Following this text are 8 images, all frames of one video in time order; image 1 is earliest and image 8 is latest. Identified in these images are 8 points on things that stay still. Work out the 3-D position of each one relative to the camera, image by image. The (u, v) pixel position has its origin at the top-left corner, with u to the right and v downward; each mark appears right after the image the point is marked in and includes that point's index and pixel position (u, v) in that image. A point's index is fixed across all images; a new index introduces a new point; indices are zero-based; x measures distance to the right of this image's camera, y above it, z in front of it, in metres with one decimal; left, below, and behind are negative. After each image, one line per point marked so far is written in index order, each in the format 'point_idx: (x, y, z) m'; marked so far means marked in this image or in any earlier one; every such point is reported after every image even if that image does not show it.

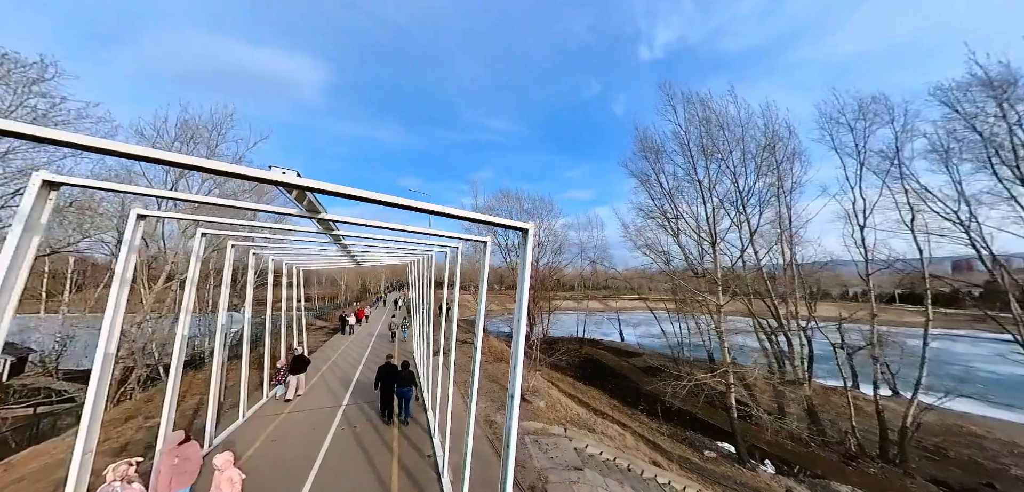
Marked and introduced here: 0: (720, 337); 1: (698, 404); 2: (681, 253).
0: (+10.4, -4.4, +16.3) m
1: (+8.4, -7.2, +14.9) m
2: (+9.6, -0.4, +18.8) m
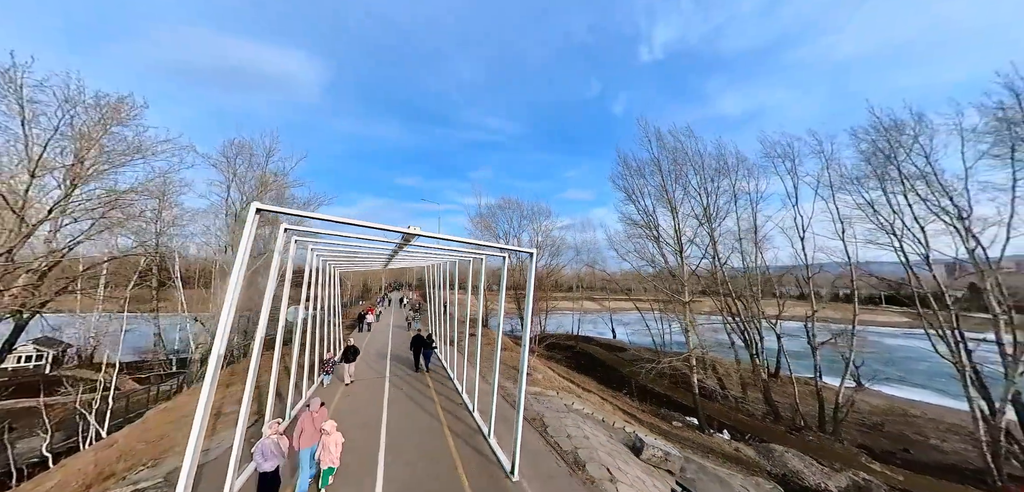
0: (+10.5, -4.8, +18.9) m
1: (+8.5, -7.6, +17.5) m
2: (+9.8, -0.8, +21.5) m
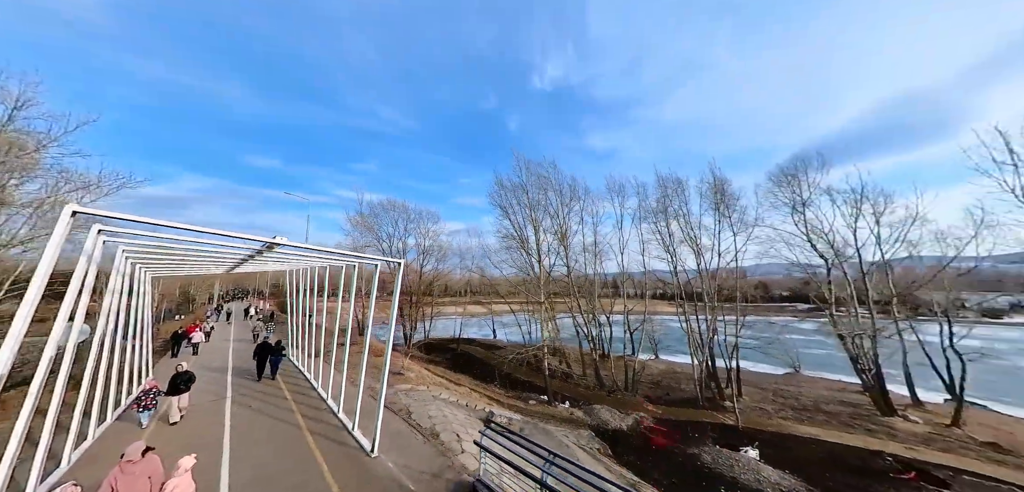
0: (+2.7, -5.7, +23.8) m
1: (+1.3, -8.5, +21.8) m
2: (+1.2, -1.8, +26.0) m
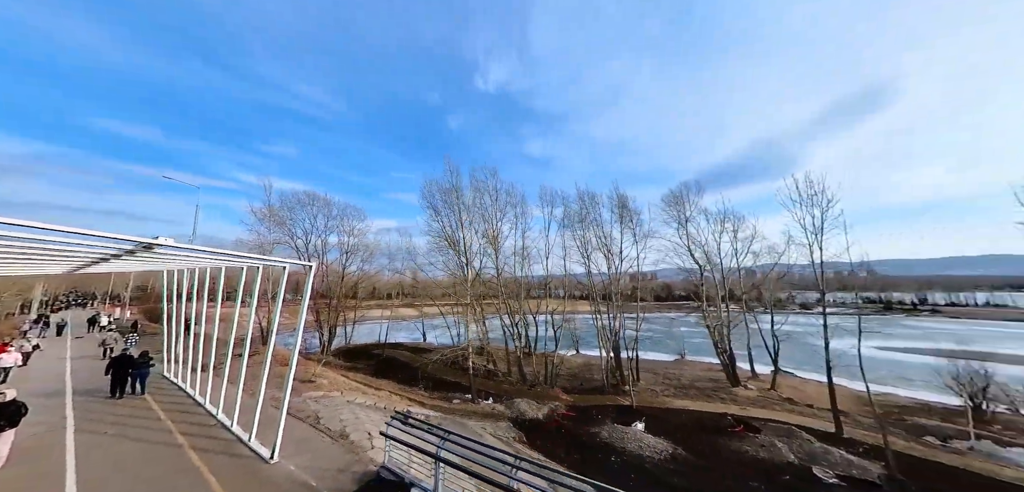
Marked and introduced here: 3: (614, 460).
0: (-2.6, -5.9, +24.5) m
1: (-3.7, -8.6, +22.2) m
2: (-4.5, -1.9, +26.3) m
3: (+2.7, -6.0, +9.3) m
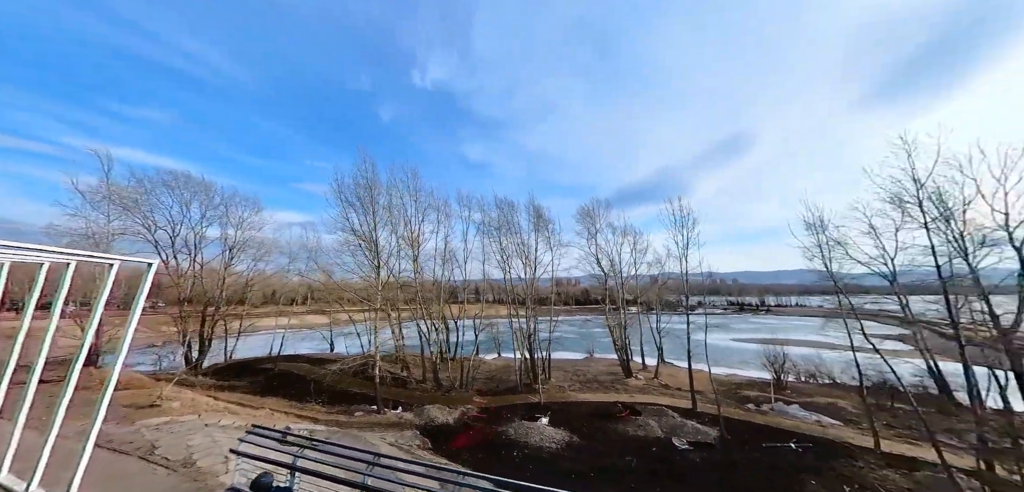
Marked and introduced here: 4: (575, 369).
0: (-8.4, -6.1, +23.4) m
1: (-9.0, -8.8, +20.9) m
2: (-10.6, -2.1, +24.9) m
3: (+0.1, -6.1, +9.7) m
4: (+3.7, -7.2, +19.1) m
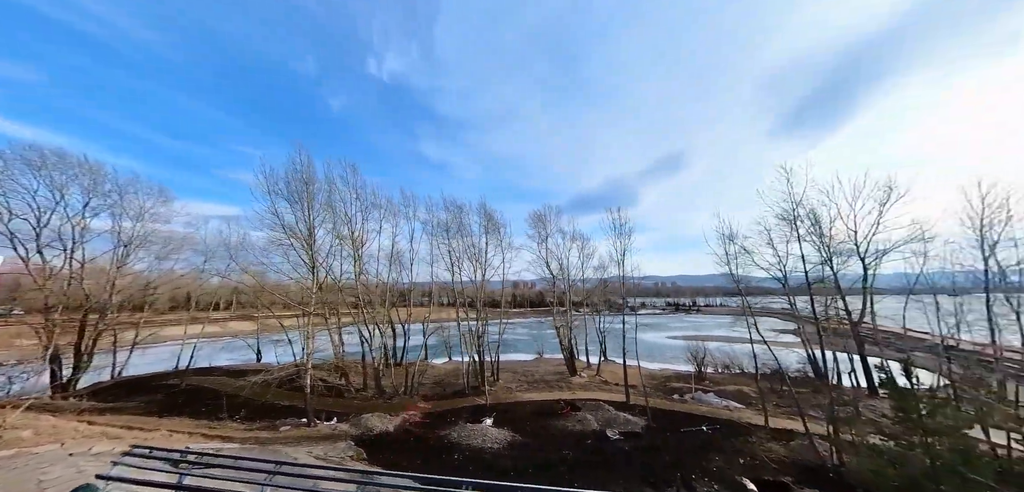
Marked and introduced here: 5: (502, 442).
0: (-11.9, -6.2, +22.0) m
1: (-12.2, -8.8, +19.4) m
2: (-14.2, -2.1, +23.2) m
3: (-1.6, -6.2, +9.6) m
4: (+0.7, -7.3, +19.3) m
5: (-0.3, -6.3, +10.6) m
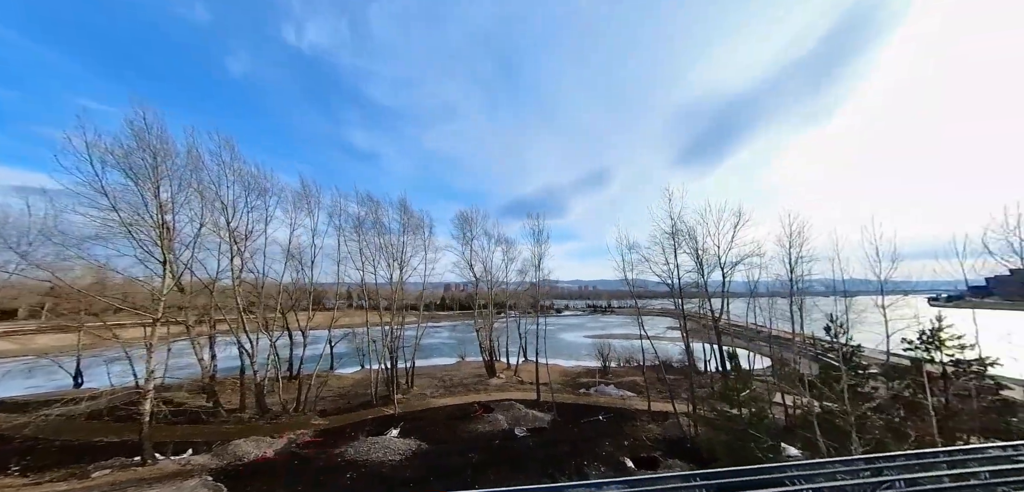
0: (-16.7, -5.9, +18.5) m
1: (-16.5, -8.5, +15.9) m
2: (-19.1, -1.8, +19.2) m
3: (-4.0, -6.0, +8.6) m
4: (-3.9, -7.3, +18.6) m
5: (-3.0, -6.2, +9.9) m
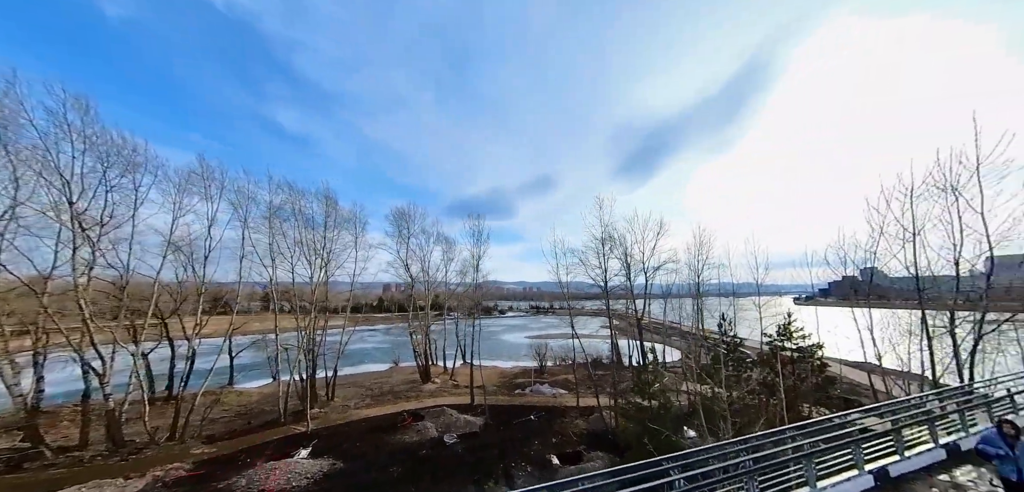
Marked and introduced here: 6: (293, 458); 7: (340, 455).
0: (-19.8, -5.5, +14.7) m
1: (-19.2, -8.1, +12.1) m
2: (-22.3, -1.4, +15.0) m
3: (-5.6, -5.8, +7.1) m
4: (-7.2, -7.1, +17.0) m
5: (-4.9, -6.0, +8.5) m
6: (-6.0, -6.2, +9.5) m
7: (-4.8, -6.2, +9.6) m
